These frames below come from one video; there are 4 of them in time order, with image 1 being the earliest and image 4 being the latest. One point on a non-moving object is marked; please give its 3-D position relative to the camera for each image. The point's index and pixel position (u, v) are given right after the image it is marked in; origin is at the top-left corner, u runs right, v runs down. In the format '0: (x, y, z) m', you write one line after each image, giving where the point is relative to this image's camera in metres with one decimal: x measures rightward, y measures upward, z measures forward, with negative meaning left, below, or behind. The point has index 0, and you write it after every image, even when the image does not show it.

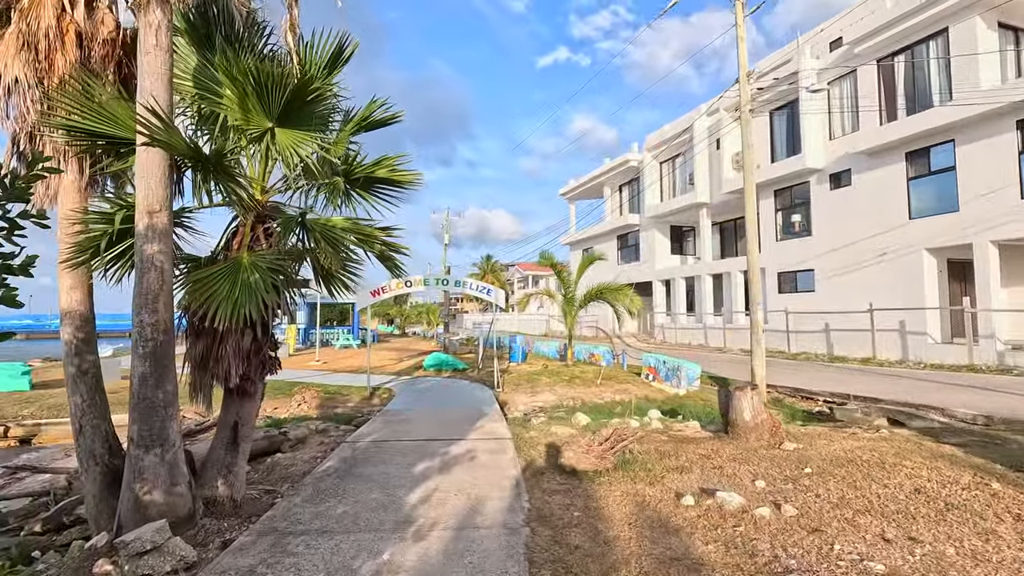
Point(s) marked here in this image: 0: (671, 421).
0: (+2.4, -2.0, +8.0) m
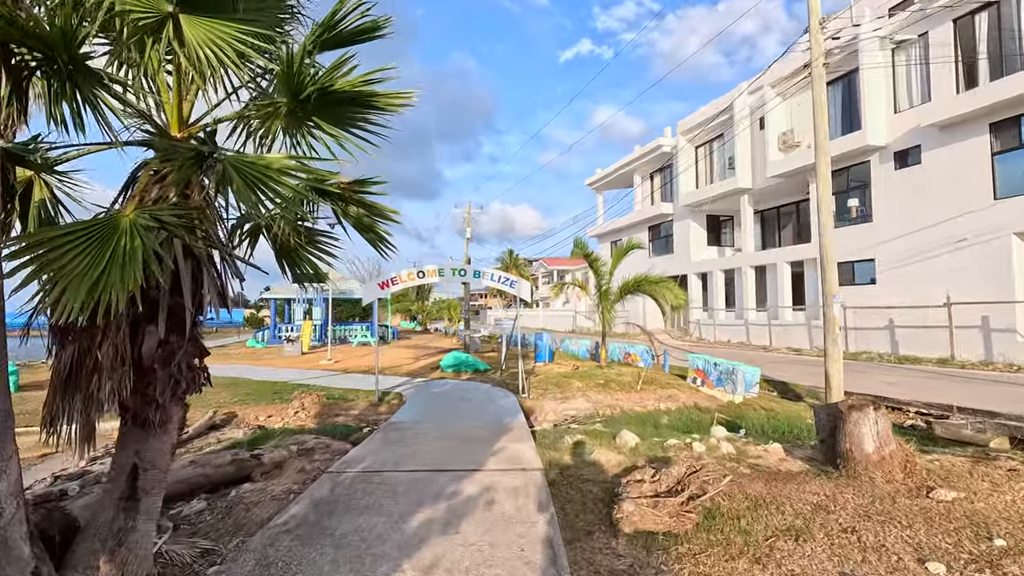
0: (+2.8, -1.8, +6.3) m
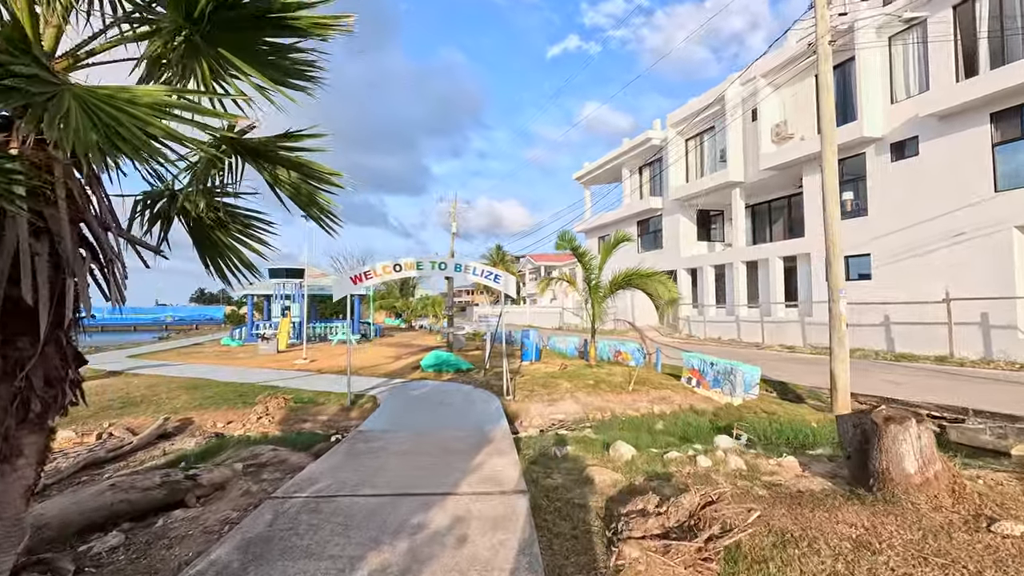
0: (+2.6, -1.8, +5.6) m
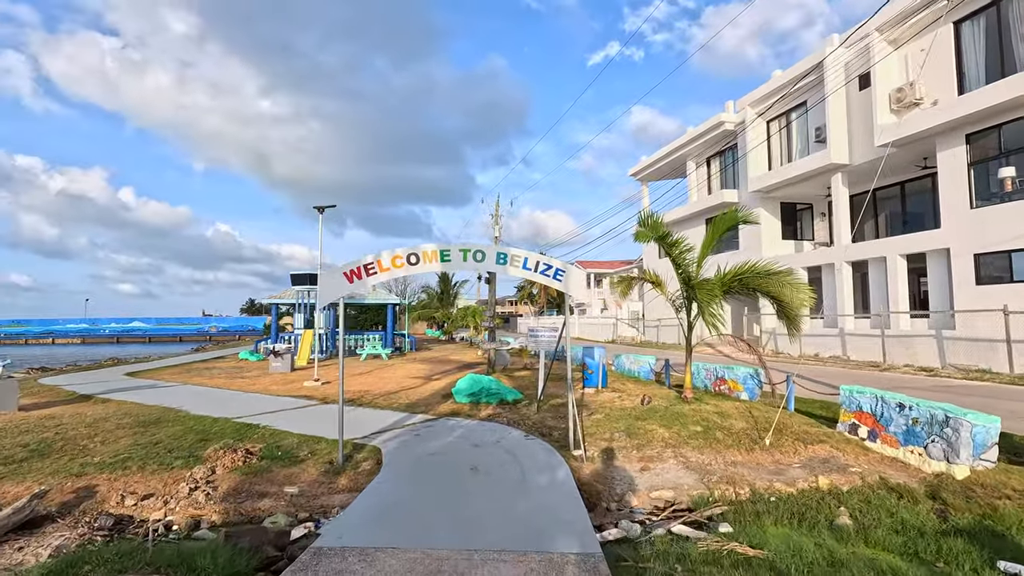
0: (+3.1, -1.6, +1.9) m
